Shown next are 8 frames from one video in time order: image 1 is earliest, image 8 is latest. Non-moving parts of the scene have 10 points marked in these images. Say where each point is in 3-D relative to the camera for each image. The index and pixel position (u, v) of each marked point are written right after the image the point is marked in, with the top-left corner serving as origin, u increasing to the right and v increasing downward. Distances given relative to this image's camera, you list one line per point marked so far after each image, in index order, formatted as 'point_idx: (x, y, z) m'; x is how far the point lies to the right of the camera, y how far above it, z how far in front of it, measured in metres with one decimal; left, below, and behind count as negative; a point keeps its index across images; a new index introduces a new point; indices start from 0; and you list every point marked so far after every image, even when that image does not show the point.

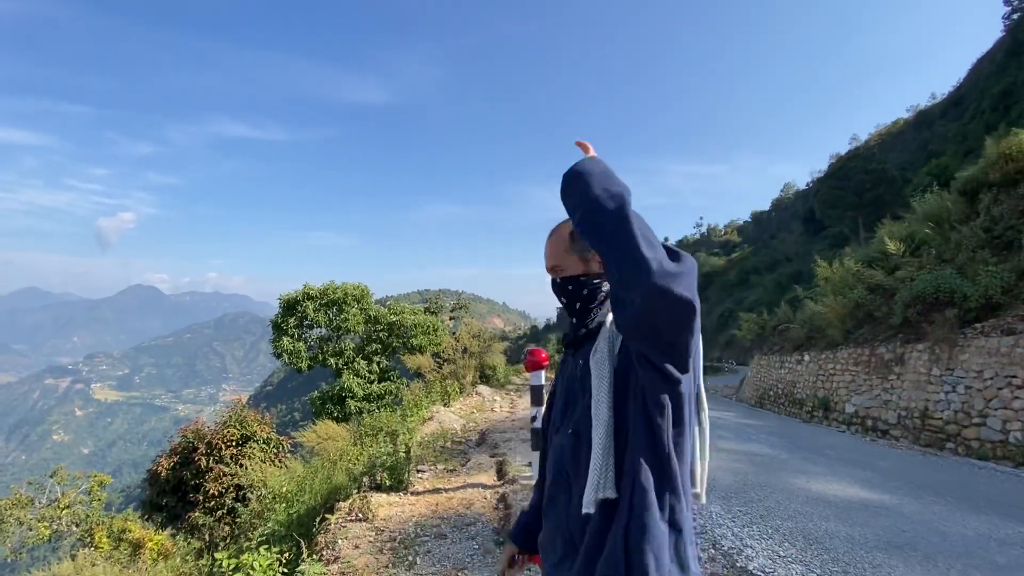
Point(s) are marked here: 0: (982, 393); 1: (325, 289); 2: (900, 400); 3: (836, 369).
0: (+7.5, -1.6, +7.7) m
1: (-5.1, 0.0, +13.0) m
2: (+7.5, -2.2, +9.4) m
3: (+7.7, -1.9, +11.6) m
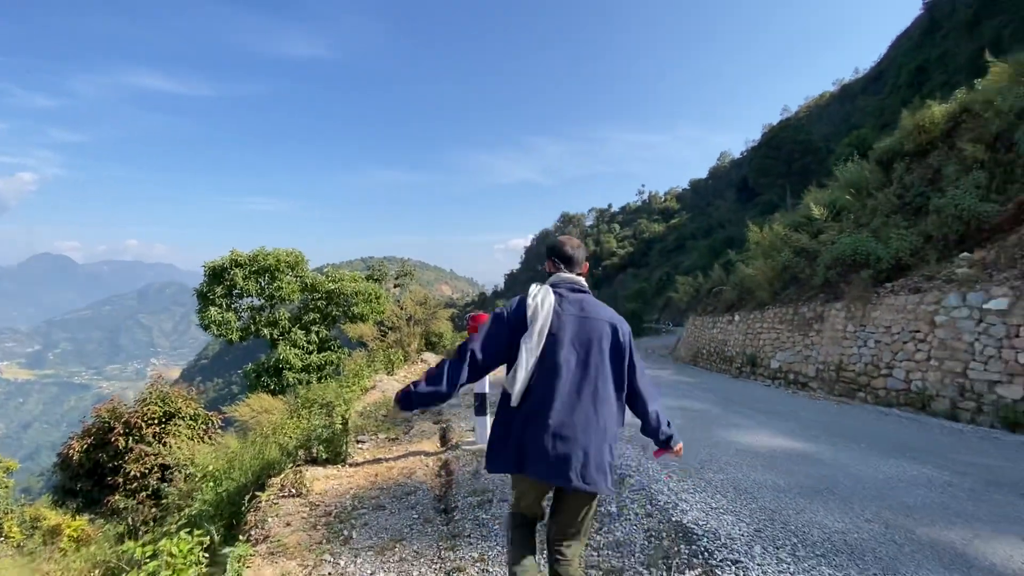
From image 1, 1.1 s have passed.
0: (+6.6, -1.0, +8.4) m
1: (-6.5, +0.8, +12.2) m
2: (+6.4, -1.4, +10.1) m
3: (+6.4, -1.0, +12.3) m
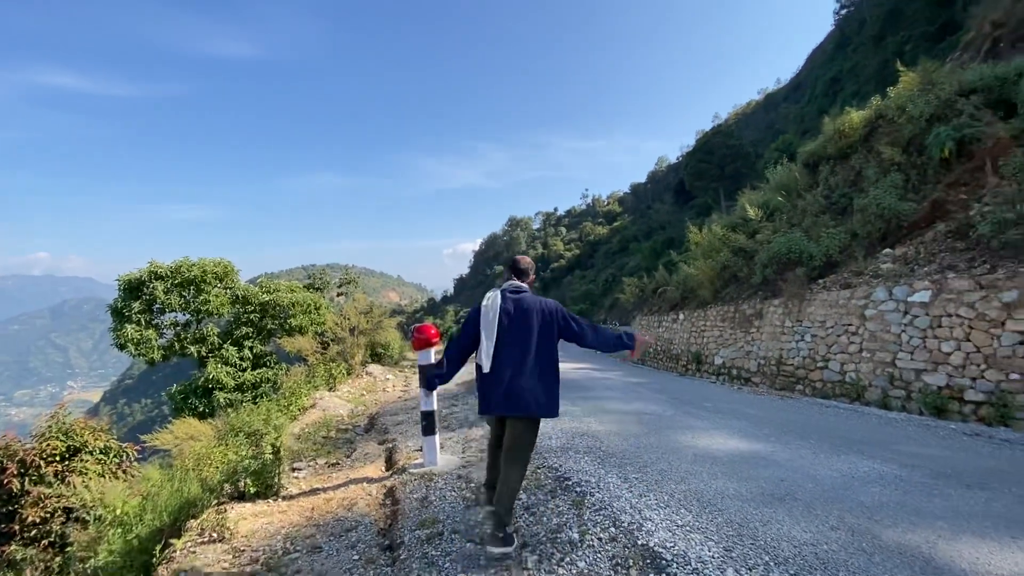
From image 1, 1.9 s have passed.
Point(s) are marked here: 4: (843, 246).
0: (+5.7, -0.9, +8.8) m
1: (-7.8, +0.5, +11.2) m
2: (+5.3, -1.3, +10.5) m
3: (+5.1, -1.0, +12.7) m
4: (+6.7, +0.9, +9.8) m
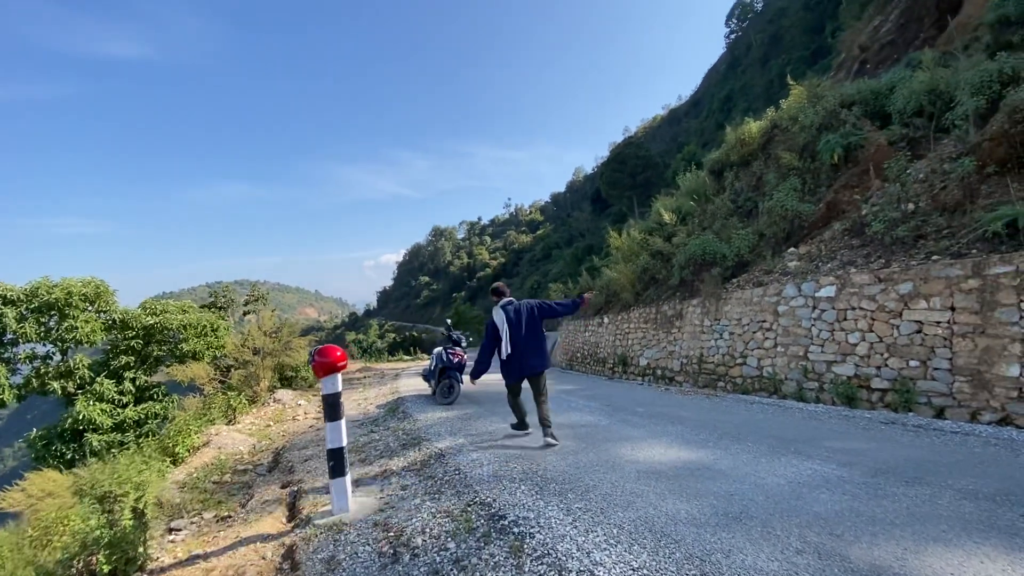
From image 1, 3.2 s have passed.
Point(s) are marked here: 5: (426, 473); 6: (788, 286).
0: (+4.3, -0.9, +9.1) m
1: (-9.4, 0.0, +9.4) m
2: (+3.7, -1.4, +10.7) m
3: (+3.1, -1.1, +12.8) m
4: (+5.1, +0.9, +10.3) m
5: (-0.7, -1.6, +4.2) m
6: (+4.7, 0.0, +8.3) m
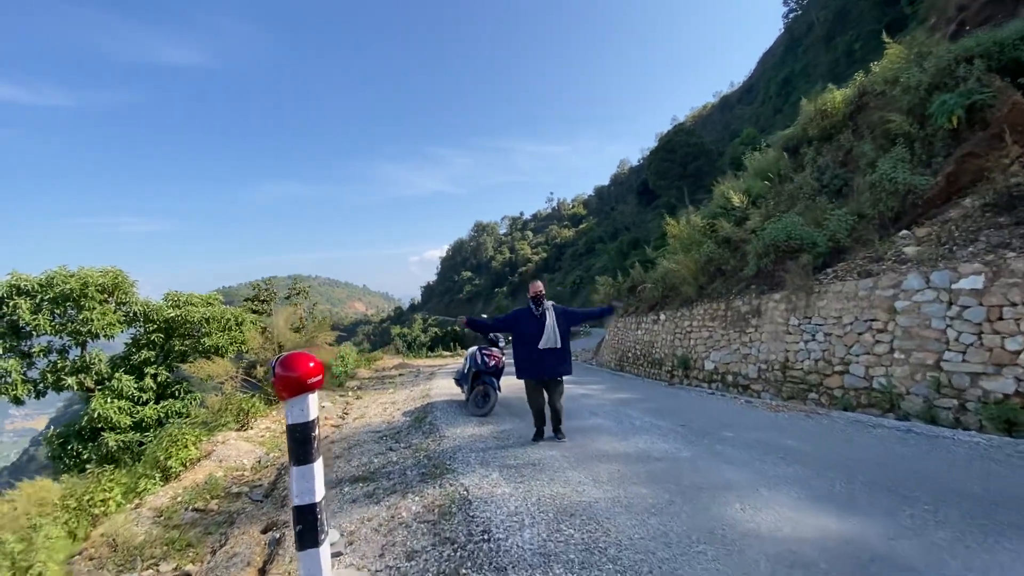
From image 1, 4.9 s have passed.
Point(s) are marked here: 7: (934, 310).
0: (+5.1, -0.8, +7.4) m
1: (-8.6, +0.1, +8.9) m
2: (+4.6, -1.2, +9.1) m
3: (+4.2, -0.9, +11.2) m
4: (+6.0, +1.0, +8.5) m
5: (-0.4, -1.5, +3.0) m
6: (+5.4, +0.2, +6.6) m
7: (+5.4, -0.3, +6.2) m
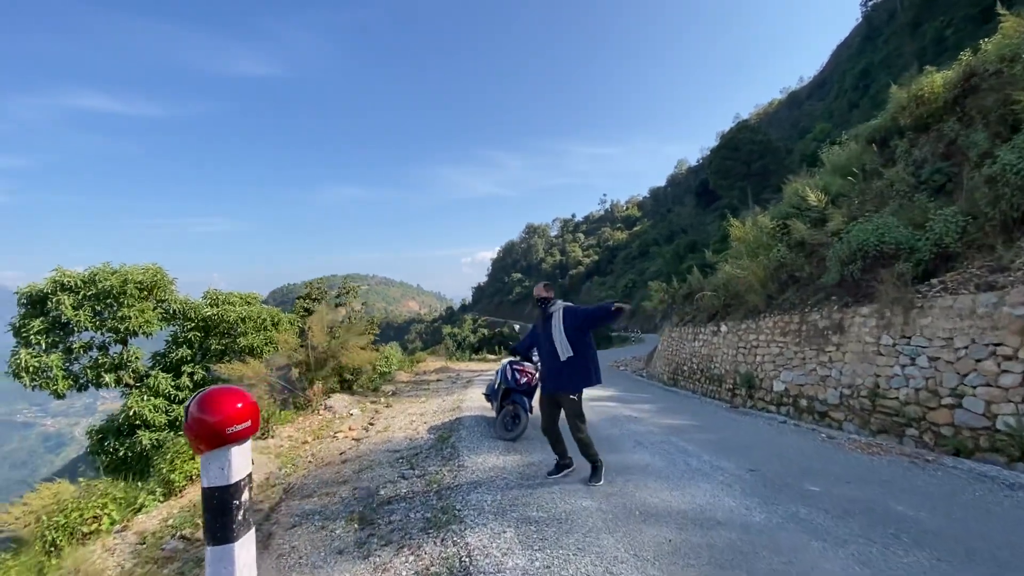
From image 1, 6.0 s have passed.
0: (+5.5, -1.0, +6.0) m
1: (-7.8, +0.2, +9.0) m
2: (+5.3, -1.4, +7.8) m
3: (+5.1, -1.1, +10.0) m
4: (+6.6, +0.8, +7.1) m
5: (-0.4, -1.6, +2.2) m
6: (+5.8, 0.0, +5.2) m
7: (+5.7, -0.5, +4.8) m
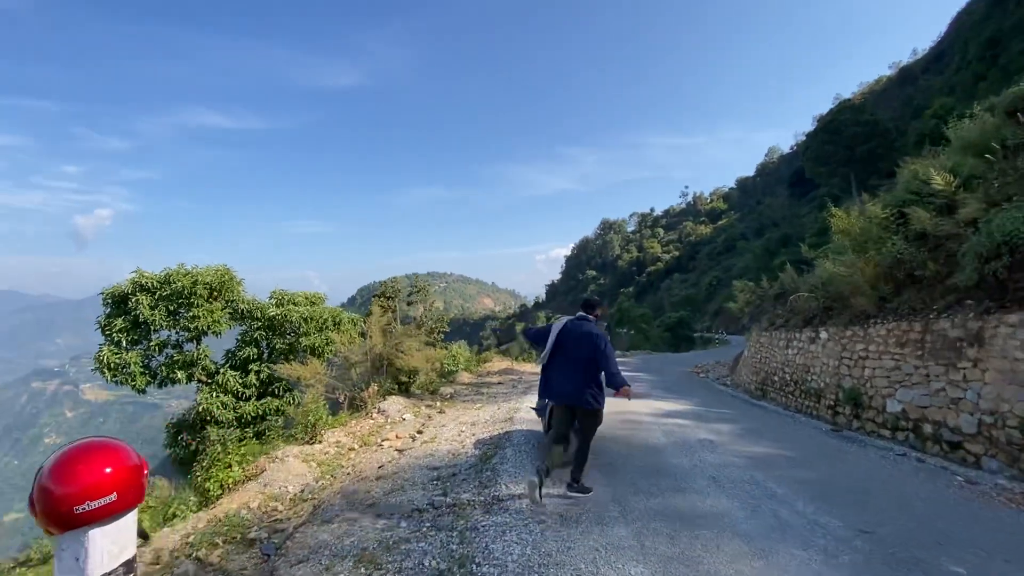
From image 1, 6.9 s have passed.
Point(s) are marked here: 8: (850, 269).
0: (+6.0, -1.0, +4.5) m
1: (-6.7, +0.2, +9.4) m
2: (+6.0, -1.4, +6.2) m
3: (+6.2, -1.1, +8.4) m
4: (+7.2, +0.8, +5.4) m
5: (-0.4, -1.6, +1.6) m
6: (+6.2, -0.1, +3.6) m
7: (+6.1, -0.5, +3.2) m
8: (+6.6, +0.4, +9.5) m
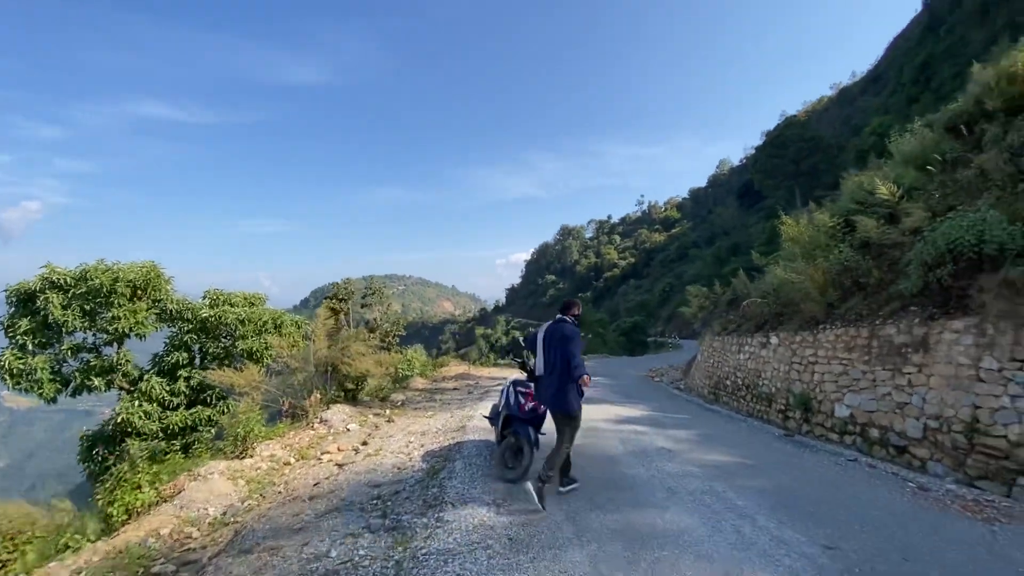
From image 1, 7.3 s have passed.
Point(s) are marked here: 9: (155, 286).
0: (+5.6, -1.1, +4.6) m
1: (-7.5, +0.3, +8.5) m
2: (+5.4, -1.5, +6.3) m
3: (+5.4, -1.2, +8.6) m
4: (+6.7, +0.7, +5.6) m
5: (-0.6, -1.6, +1.2) m
6: (+5.8, -0.1, +3.8) m
7: (+5.7, -0.6, +3.4) m
8: (+5.7, +0.3, +9.6) m
9: (-6.6, +0.1, +9.1) m
